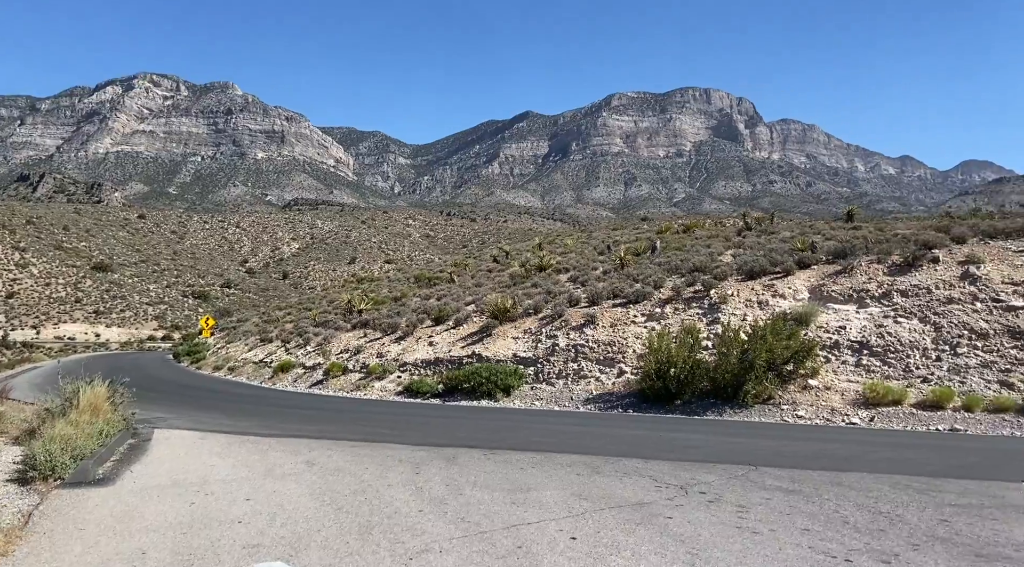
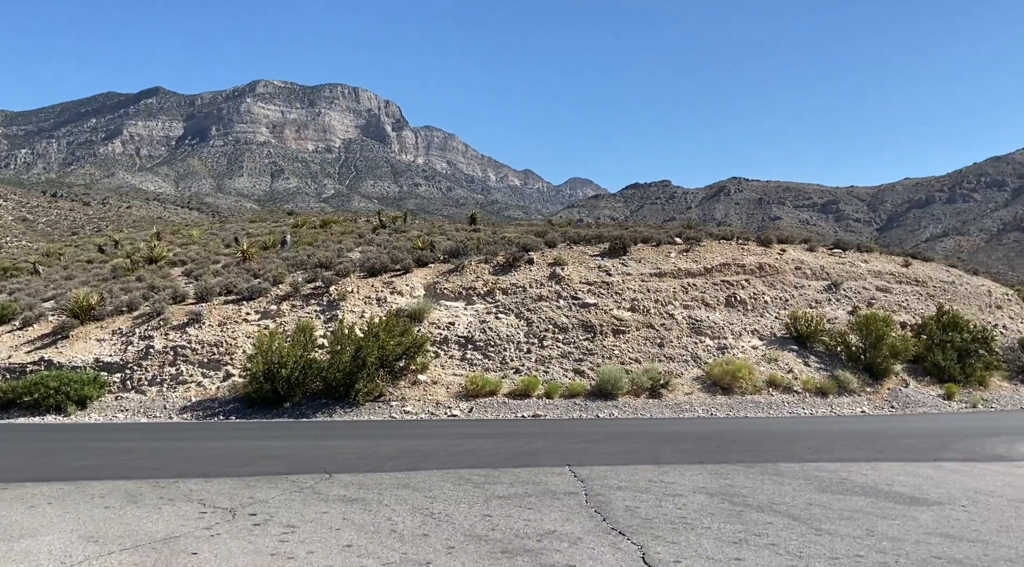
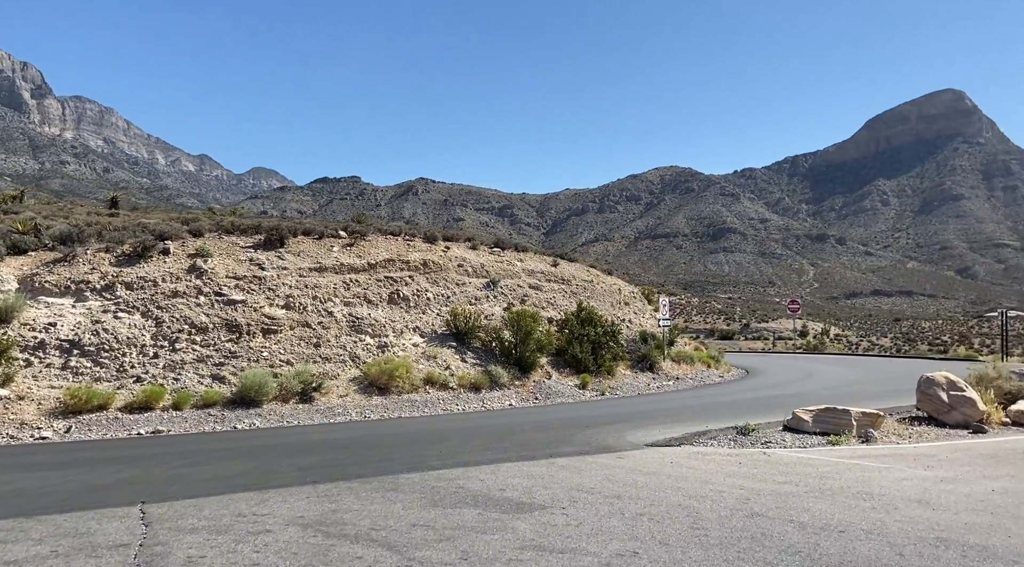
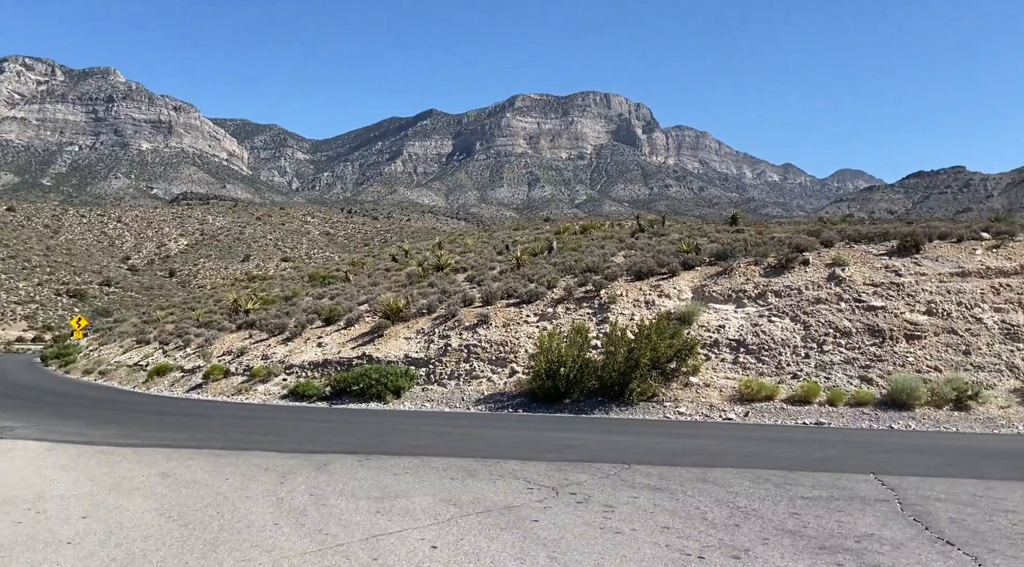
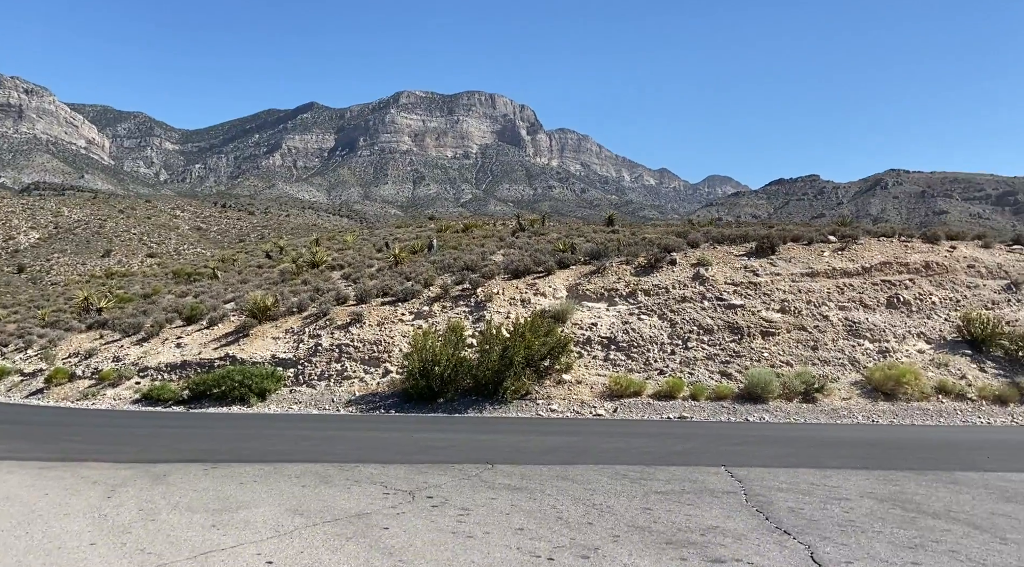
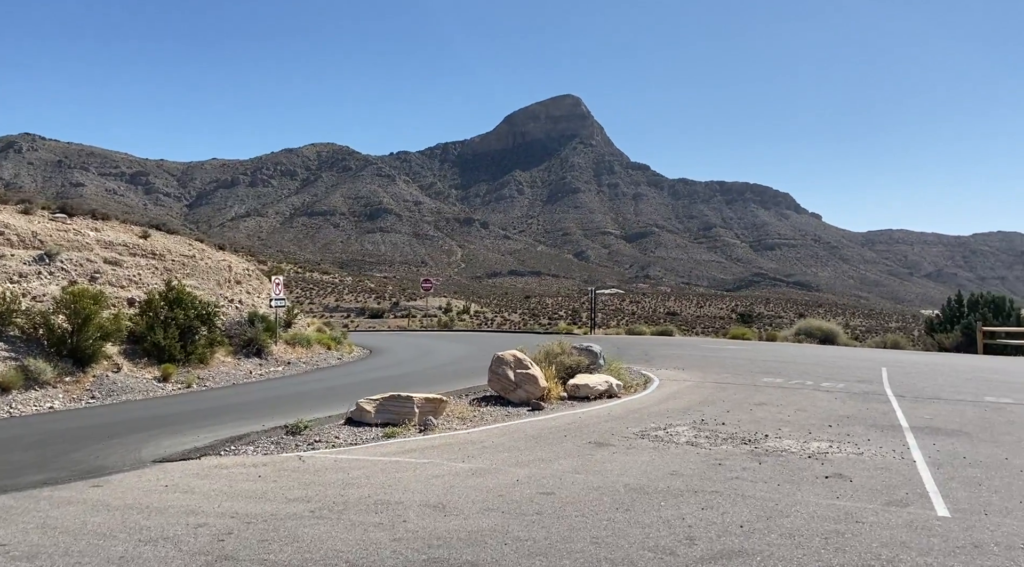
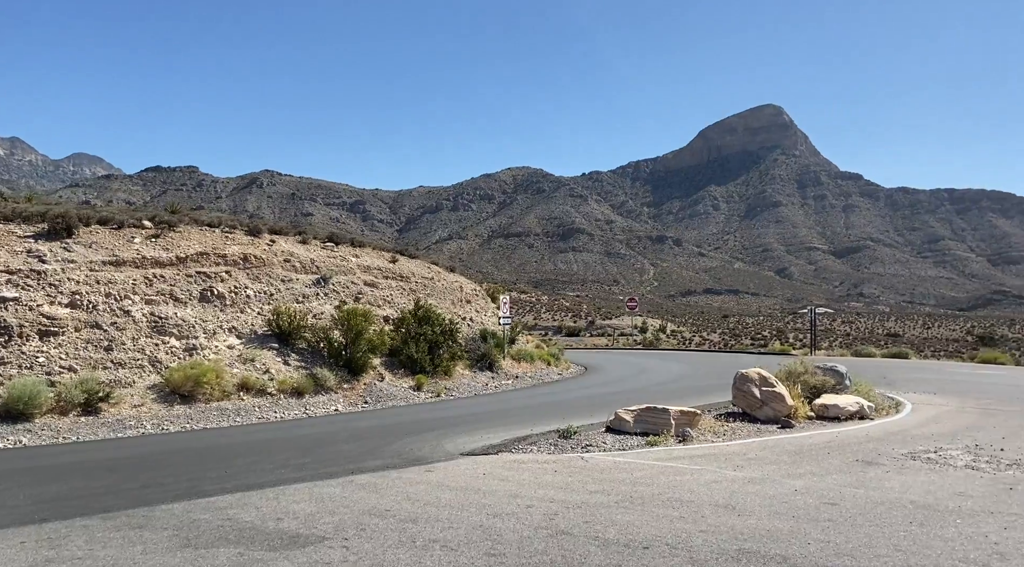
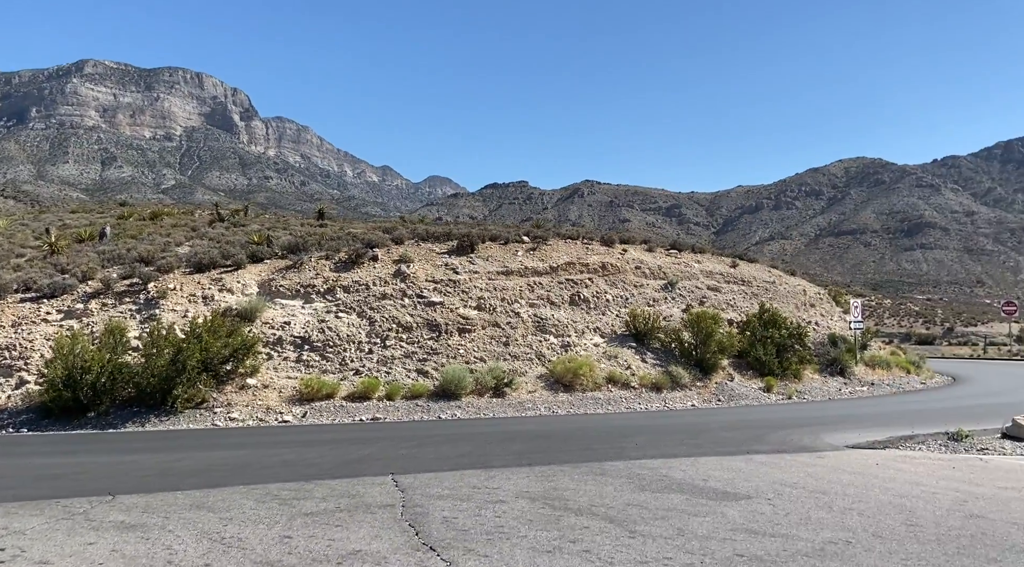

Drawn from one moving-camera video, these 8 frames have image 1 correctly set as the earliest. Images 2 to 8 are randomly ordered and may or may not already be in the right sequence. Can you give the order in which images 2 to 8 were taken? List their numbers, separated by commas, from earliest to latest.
4, 5, 2, 8, 3, 7, 6
